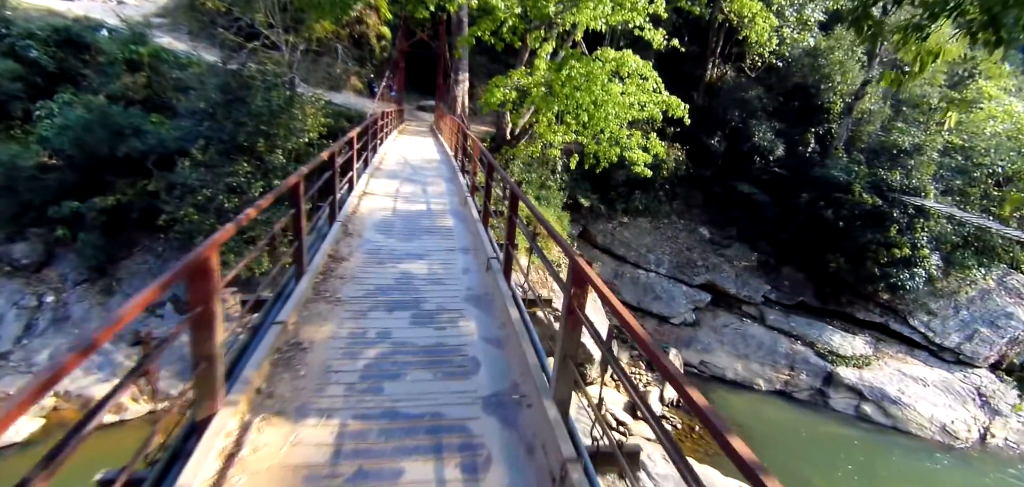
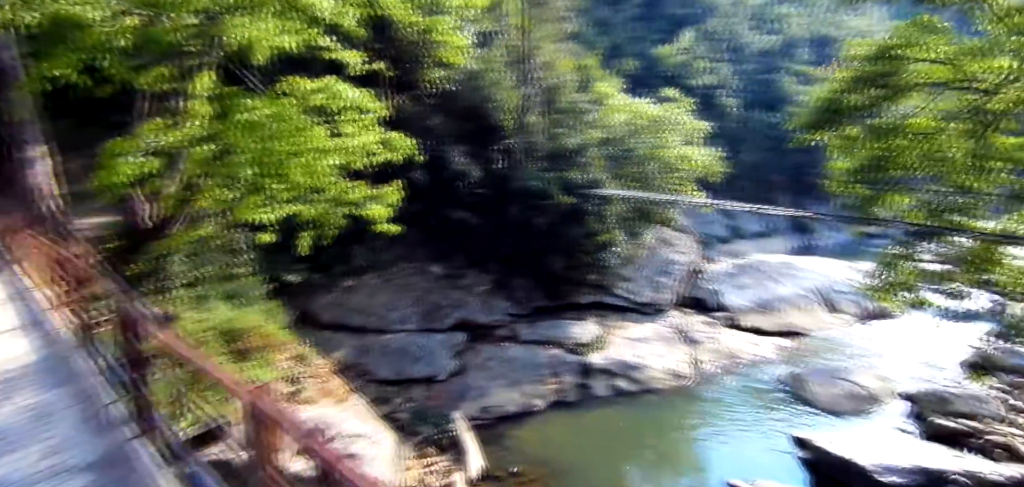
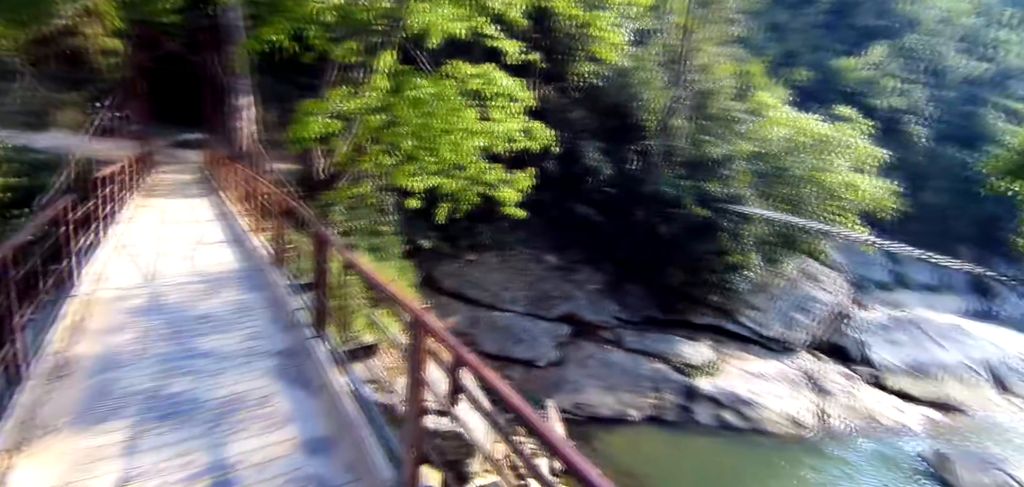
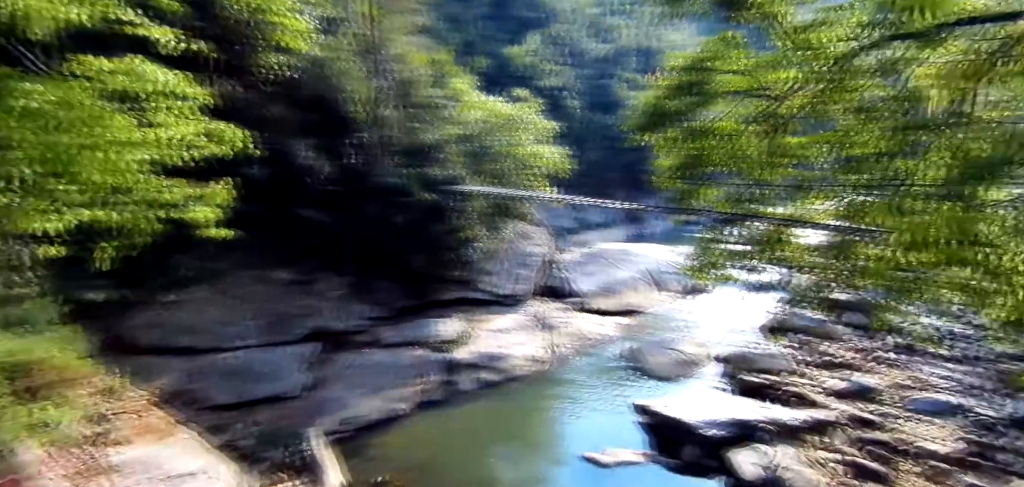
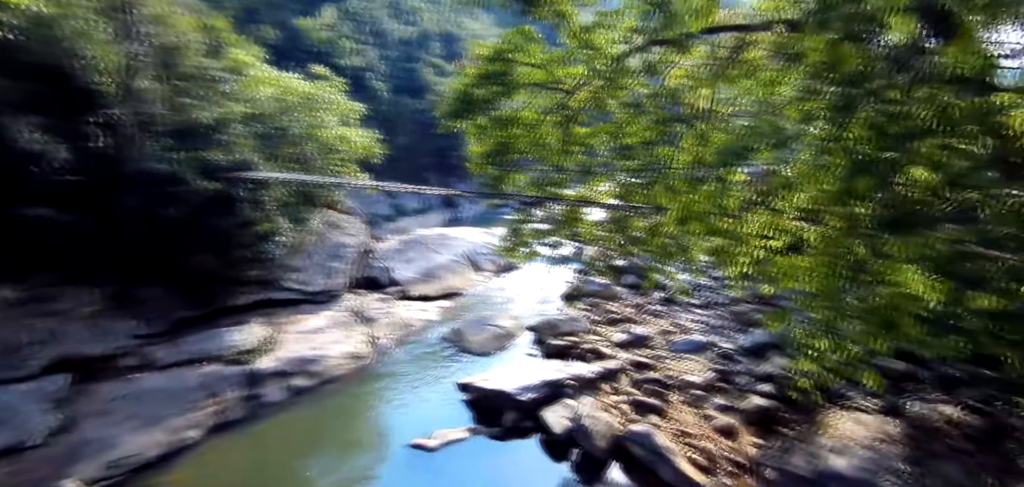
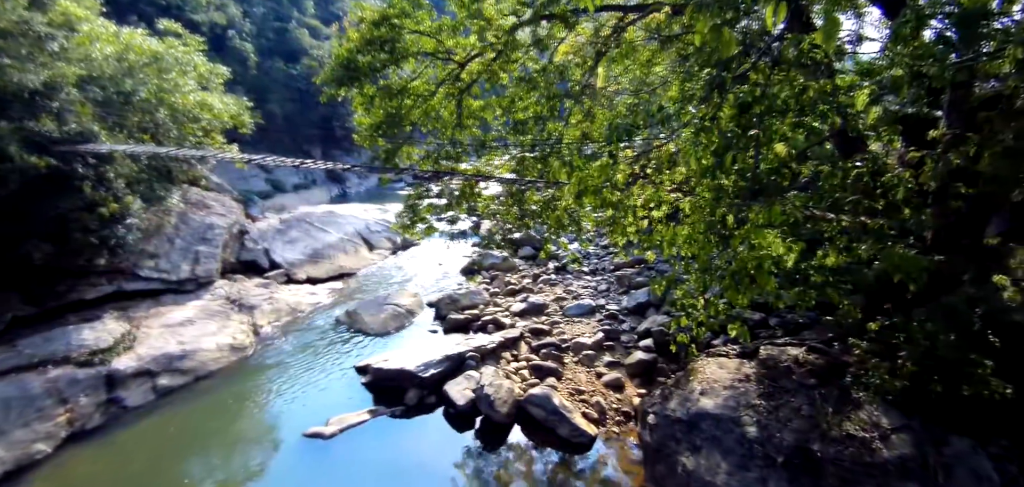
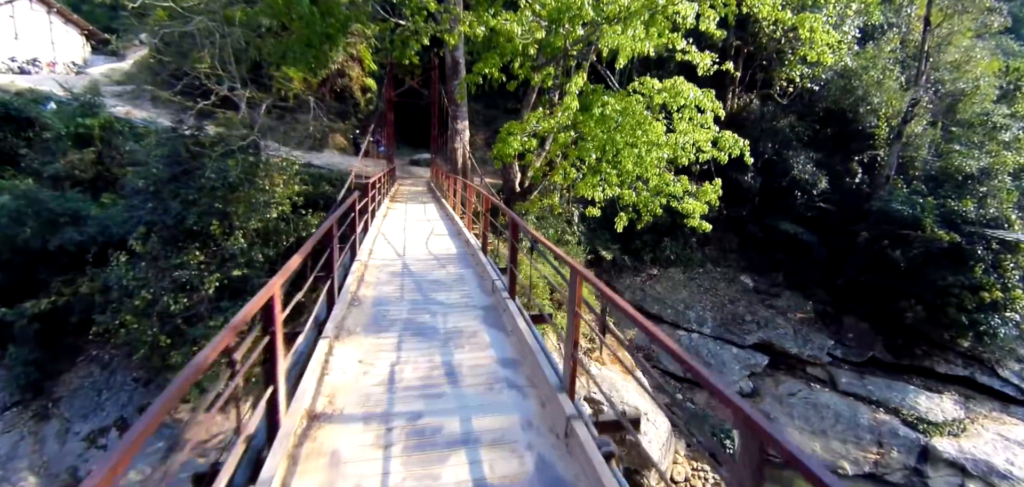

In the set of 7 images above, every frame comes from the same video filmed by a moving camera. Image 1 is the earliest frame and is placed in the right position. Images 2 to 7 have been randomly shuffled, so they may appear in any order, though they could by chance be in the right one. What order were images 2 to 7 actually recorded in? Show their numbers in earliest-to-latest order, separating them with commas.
7, 3, 2, 4, 5, 6
